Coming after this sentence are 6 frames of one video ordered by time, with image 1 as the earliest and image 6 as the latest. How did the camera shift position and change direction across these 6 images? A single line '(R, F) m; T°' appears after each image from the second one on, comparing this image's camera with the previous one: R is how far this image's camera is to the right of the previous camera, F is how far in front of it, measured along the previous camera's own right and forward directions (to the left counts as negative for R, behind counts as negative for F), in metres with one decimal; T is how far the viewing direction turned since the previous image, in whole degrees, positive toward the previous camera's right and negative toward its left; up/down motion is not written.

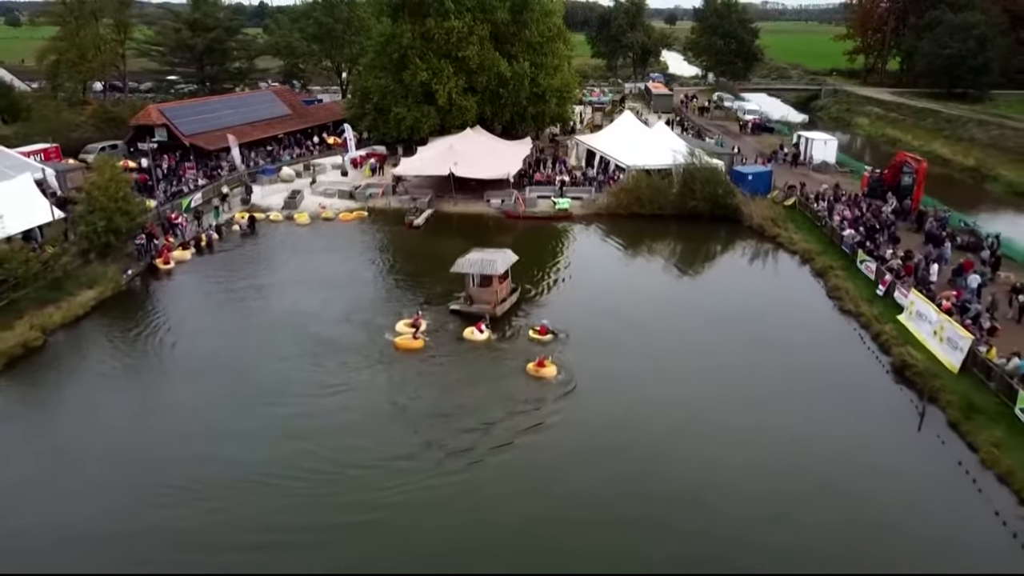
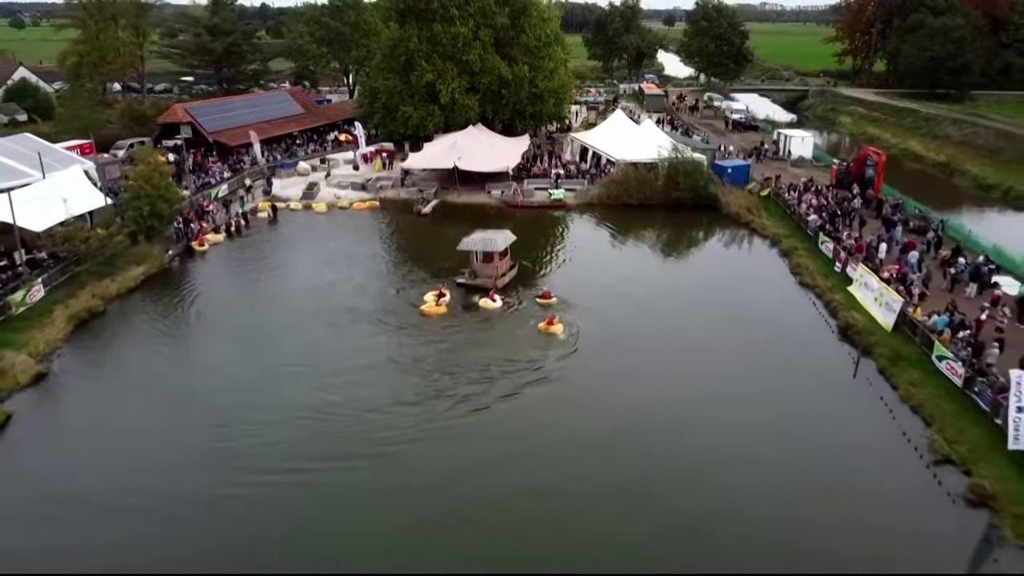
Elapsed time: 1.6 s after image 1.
(0.0, -3.4) m; 0°
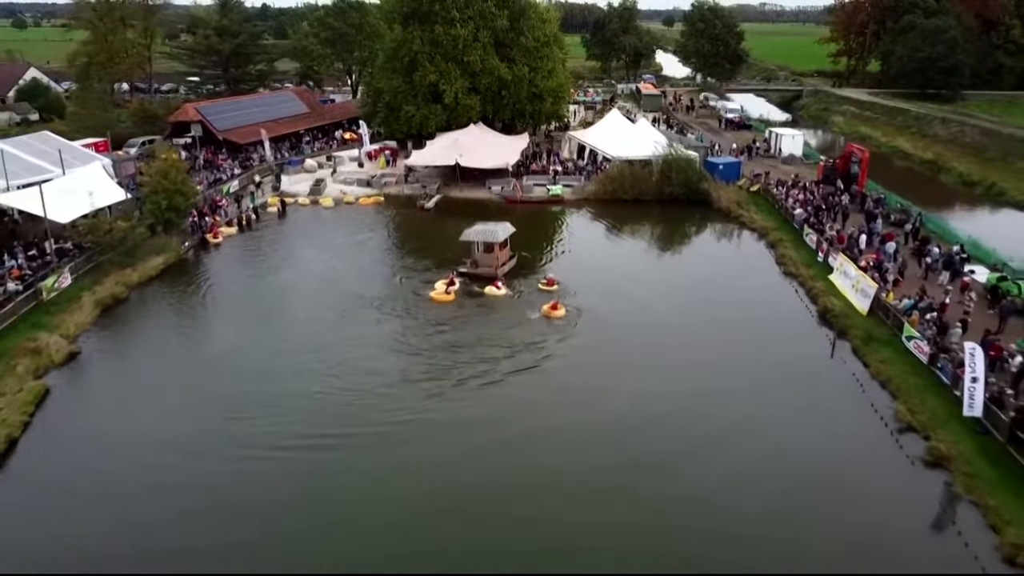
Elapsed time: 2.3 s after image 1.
(0.0, -1.6) m; 0°
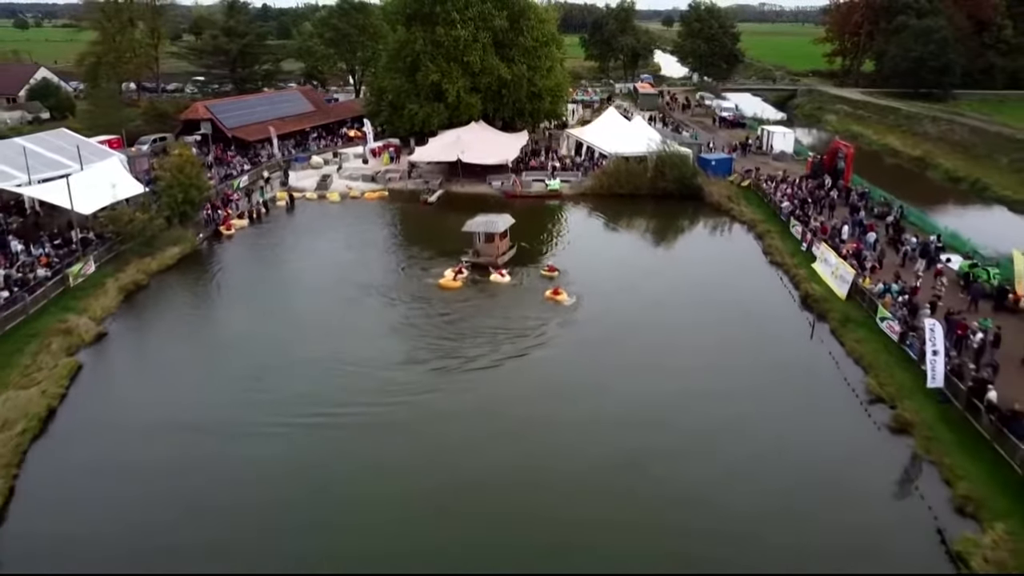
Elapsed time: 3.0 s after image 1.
(0.0, -1.6) m; 0°
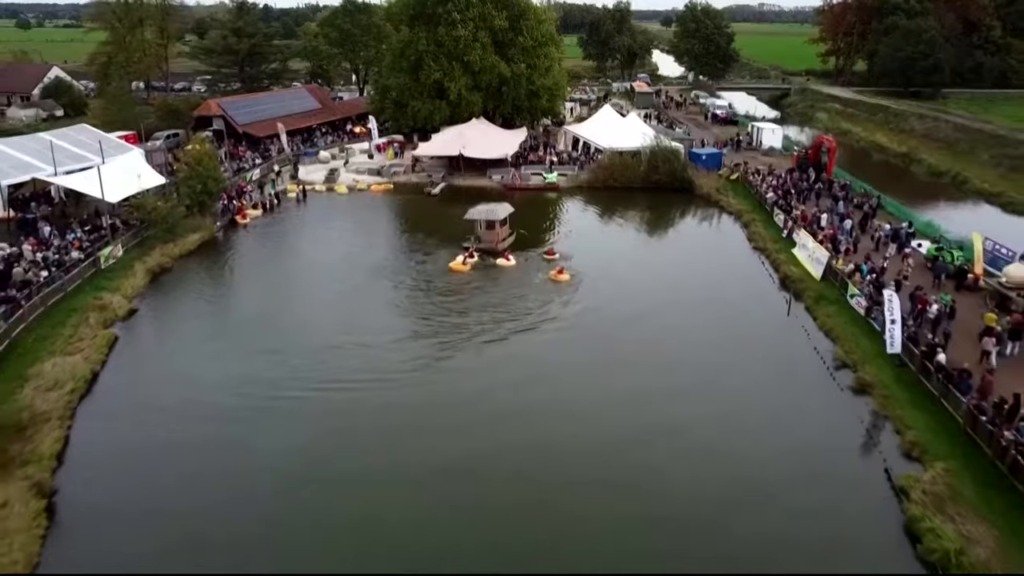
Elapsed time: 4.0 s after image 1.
(0.0, -2.1) m; 0°
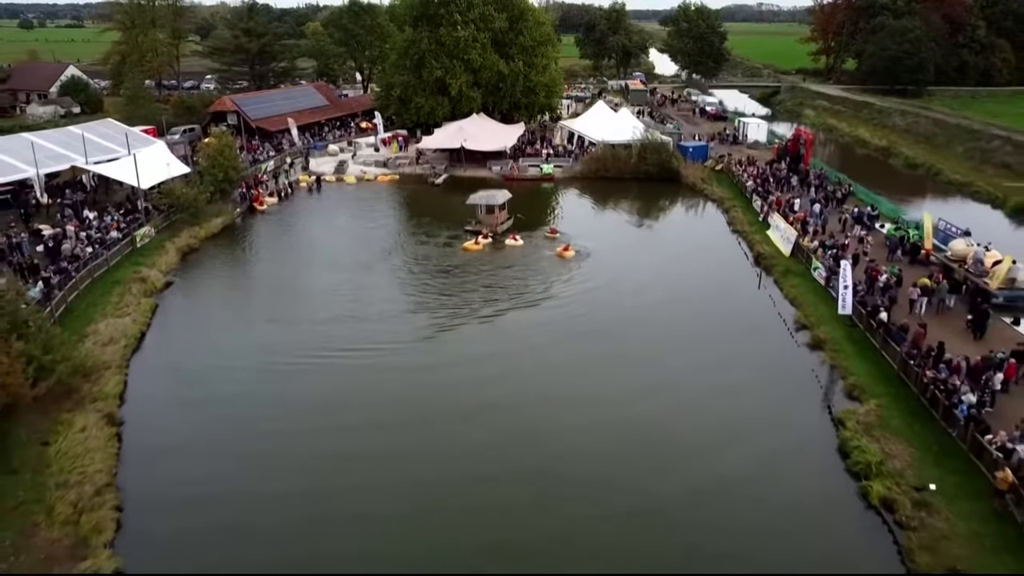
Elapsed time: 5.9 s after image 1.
(+0.1, -2.9) m; 0°
